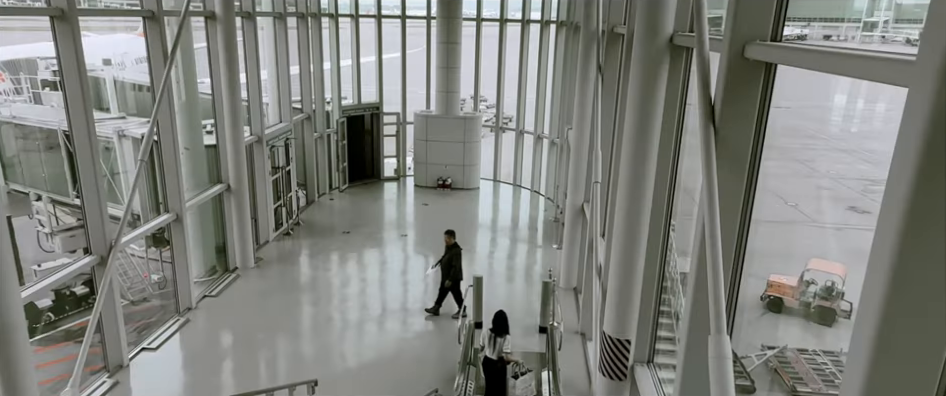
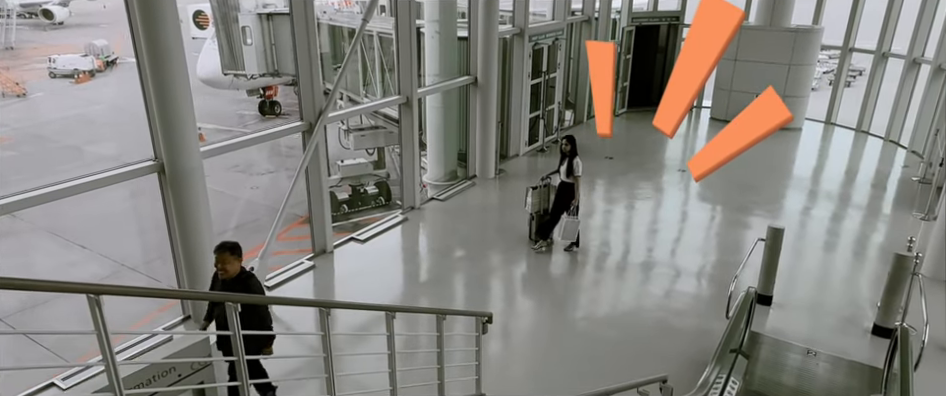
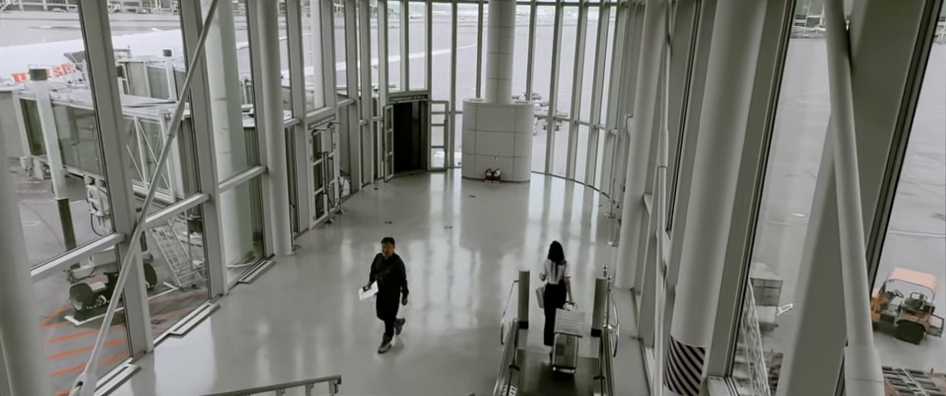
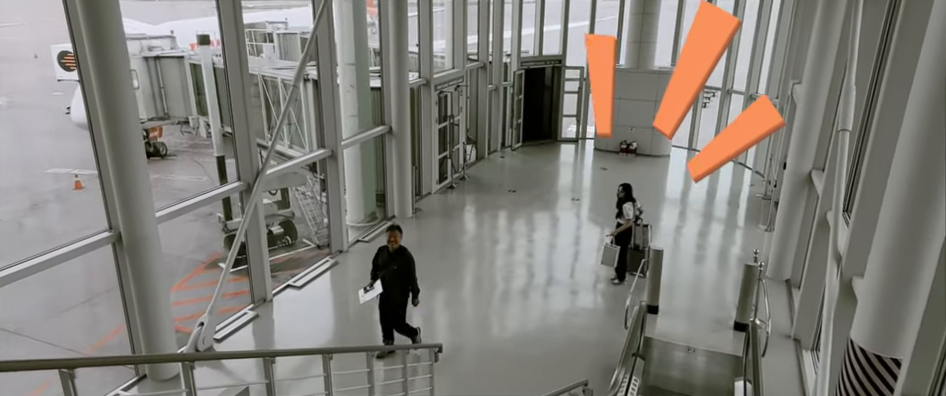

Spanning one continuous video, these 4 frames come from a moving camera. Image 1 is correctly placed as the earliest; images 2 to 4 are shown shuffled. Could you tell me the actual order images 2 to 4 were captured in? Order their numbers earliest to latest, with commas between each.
3, 4, 2
